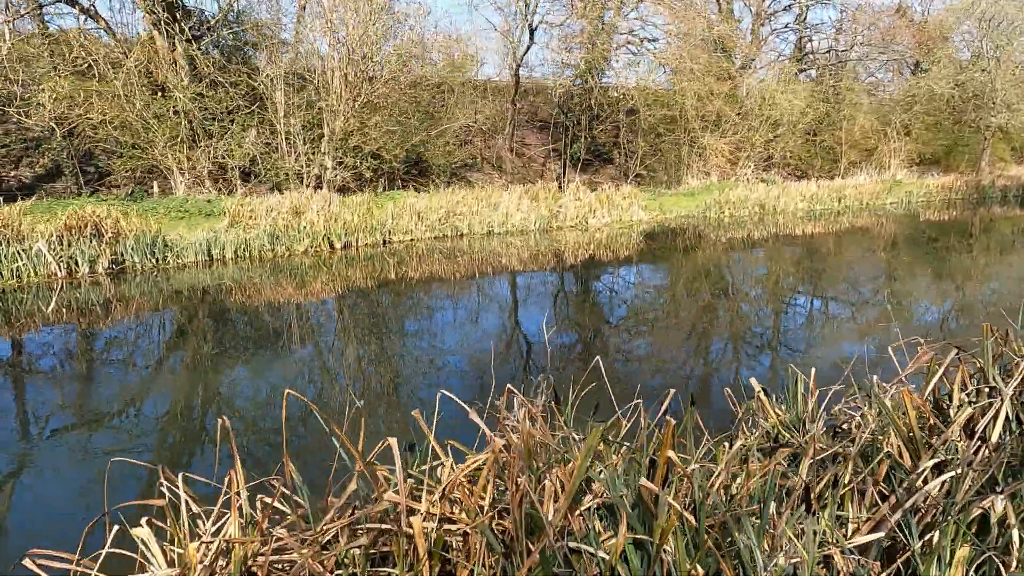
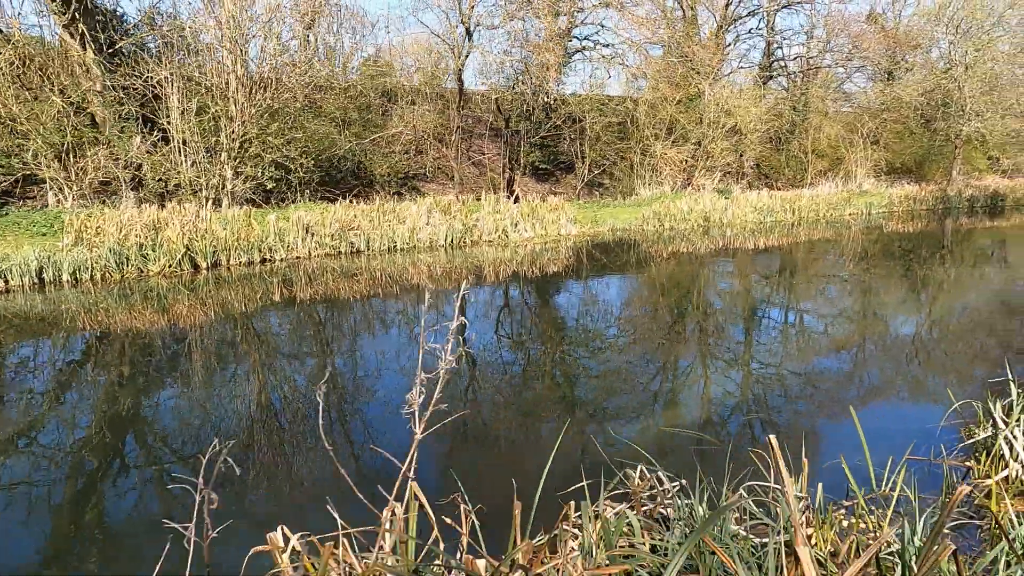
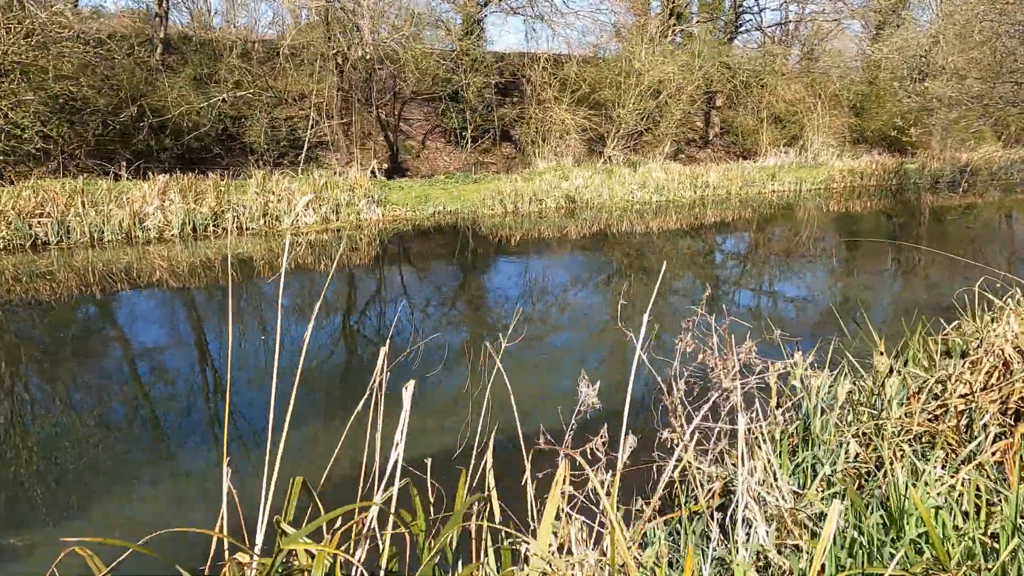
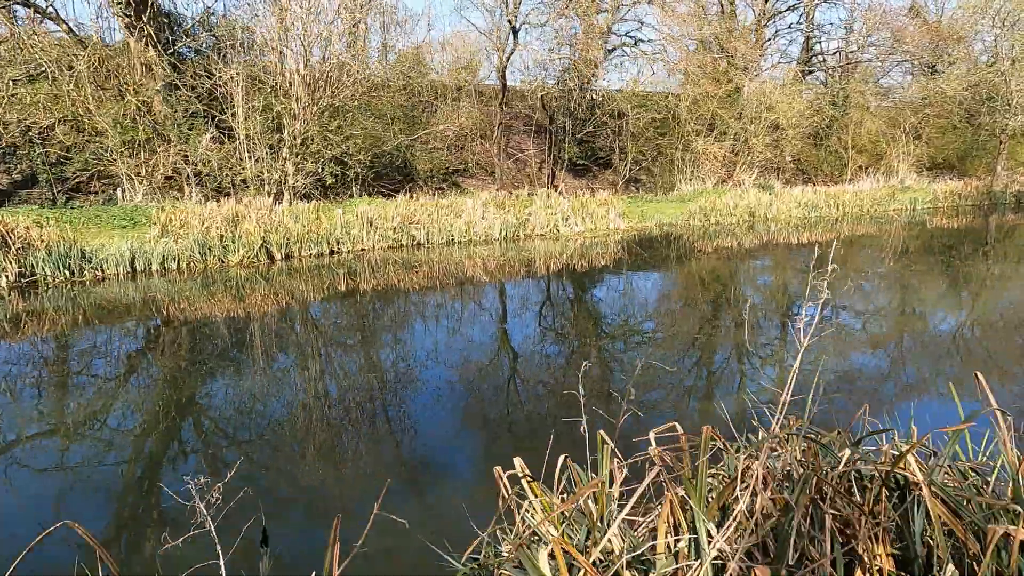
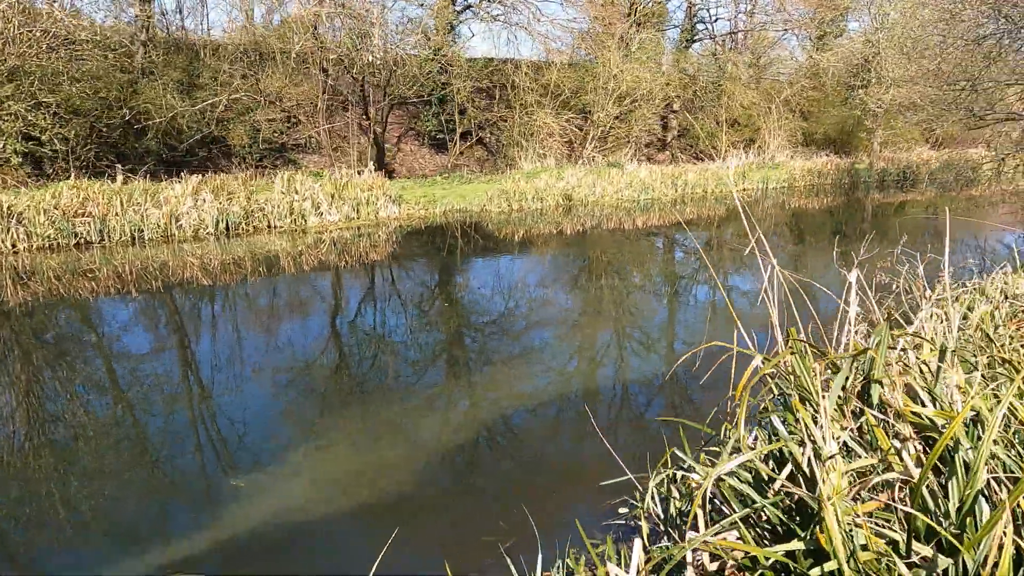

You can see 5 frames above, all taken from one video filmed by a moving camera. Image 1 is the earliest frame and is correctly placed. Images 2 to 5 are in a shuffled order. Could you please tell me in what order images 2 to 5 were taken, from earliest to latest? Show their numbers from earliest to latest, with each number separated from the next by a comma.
4, 2, 5, 3
